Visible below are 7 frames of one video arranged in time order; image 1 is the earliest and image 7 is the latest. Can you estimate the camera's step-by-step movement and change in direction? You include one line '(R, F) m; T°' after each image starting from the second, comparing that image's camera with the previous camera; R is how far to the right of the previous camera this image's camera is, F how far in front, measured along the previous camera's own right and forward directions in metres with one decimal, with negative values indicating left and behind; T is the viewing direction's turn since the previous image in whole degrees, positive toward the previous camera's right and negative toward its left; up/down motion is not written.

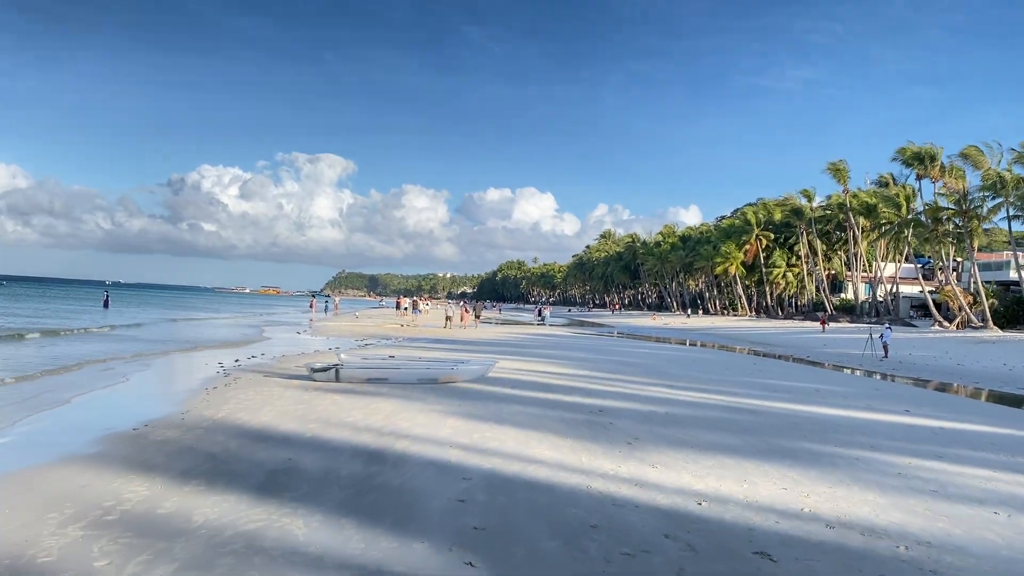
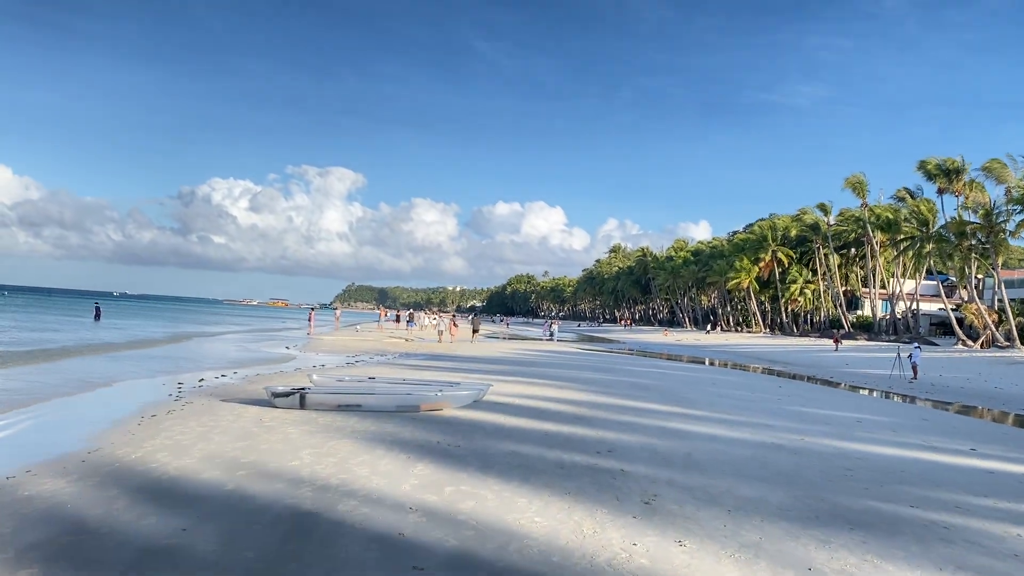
(+0.2, +2.2) m; -1°
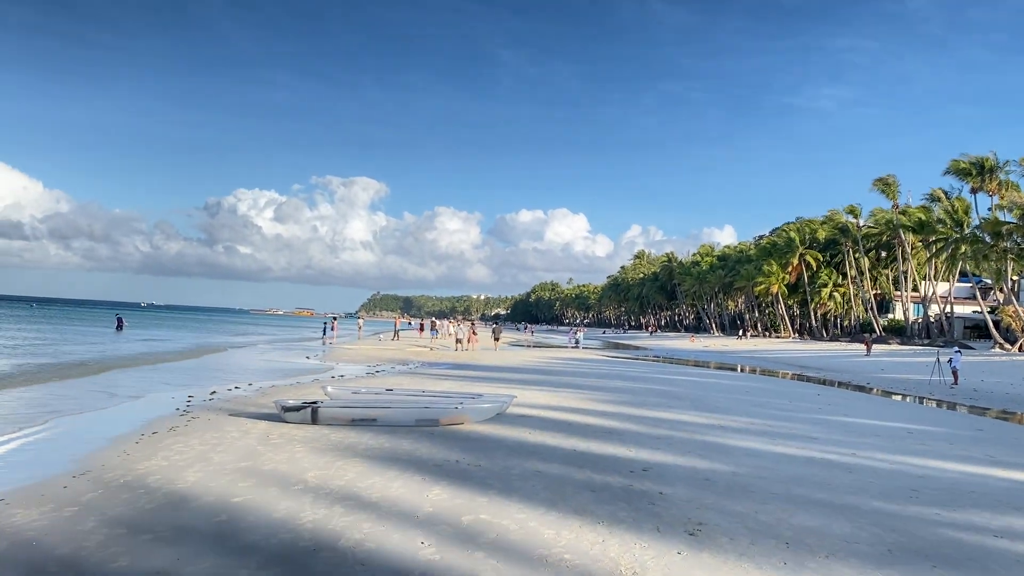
(0.0, +0.9) m; -2°
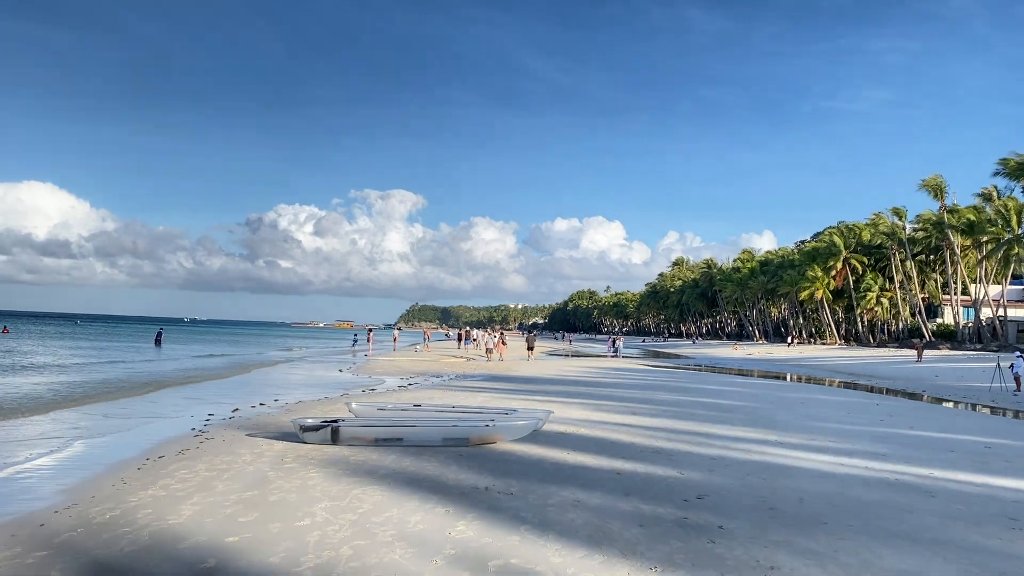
(0.0, +1.0) m; -2°
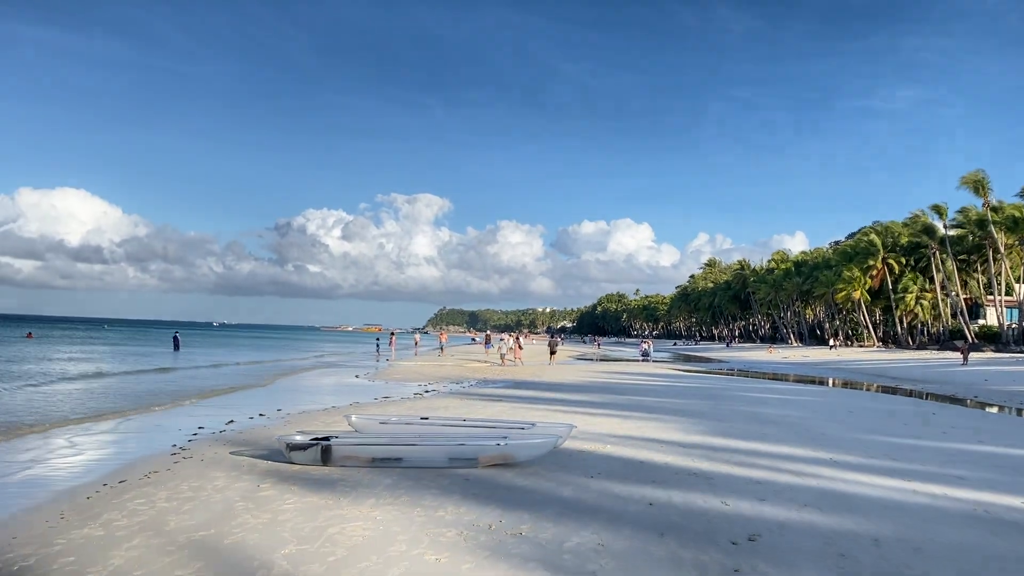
(+0.1, +1.5) m; -2°
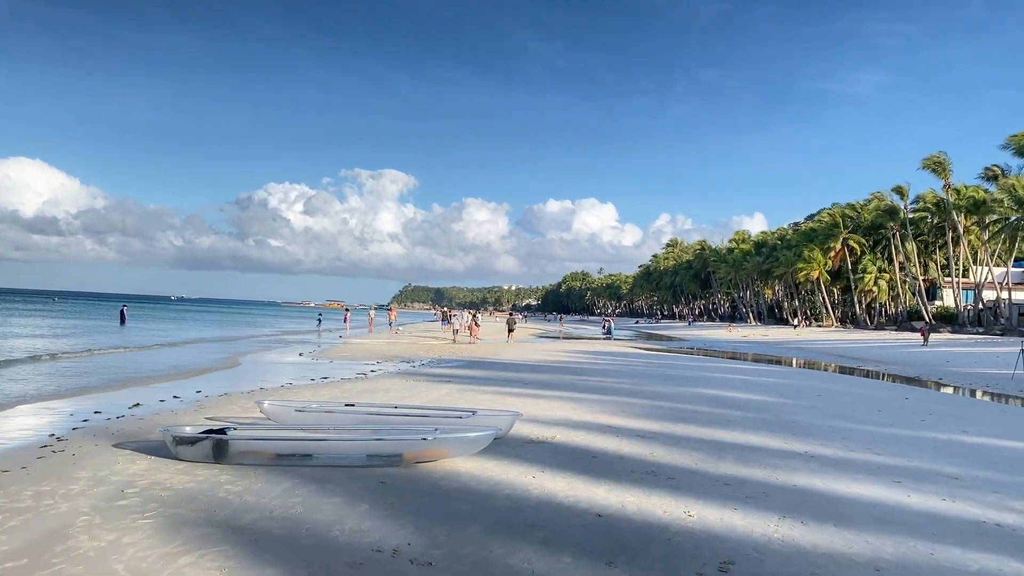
(+0.3, +1.5) m; +2°
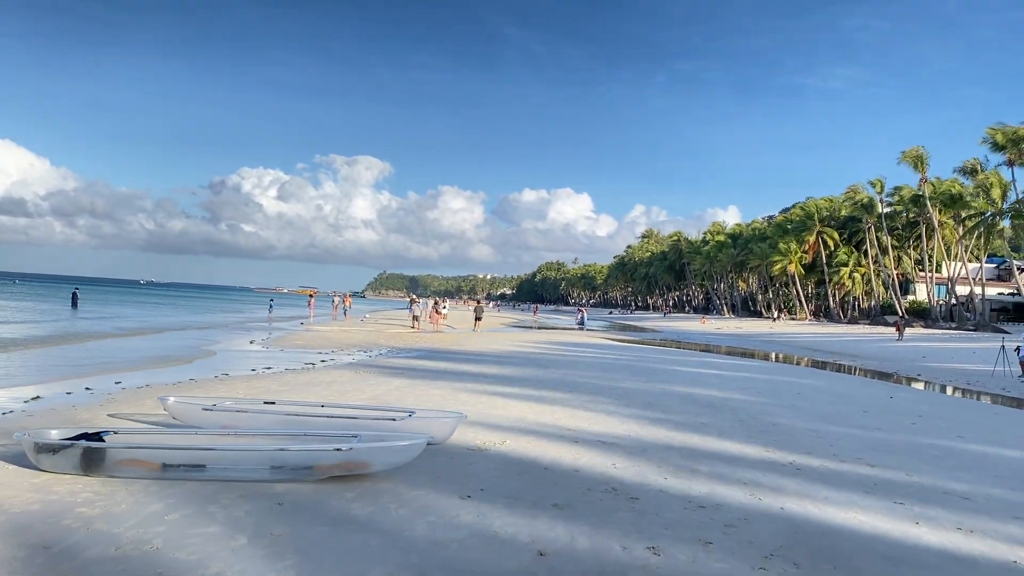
(+0.3, +1.4) m; +2°
